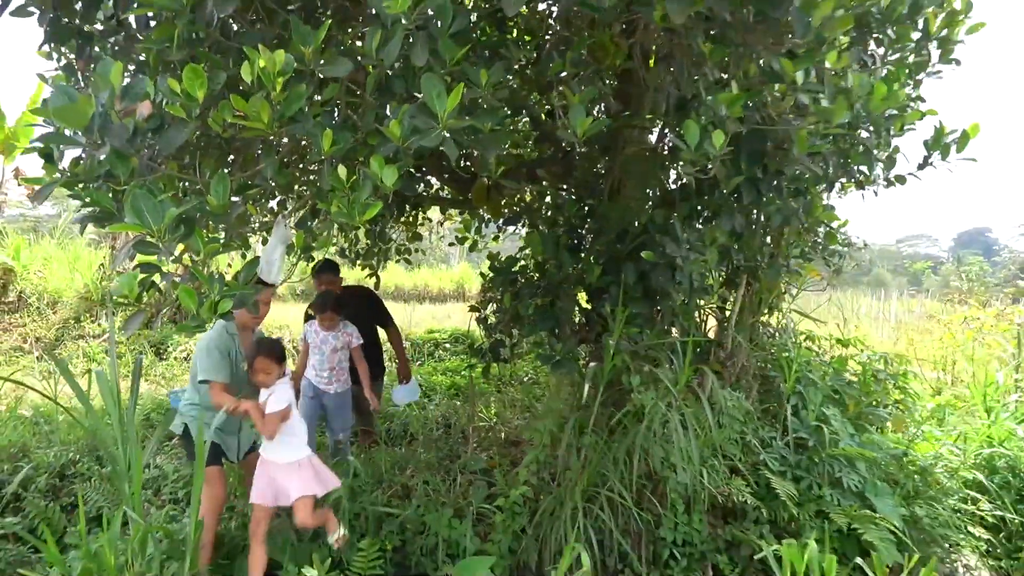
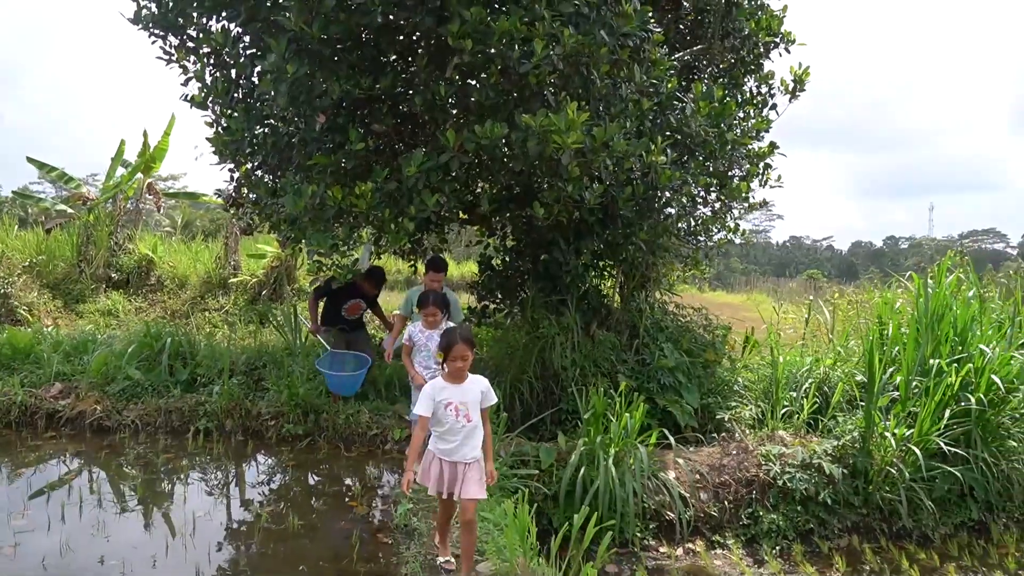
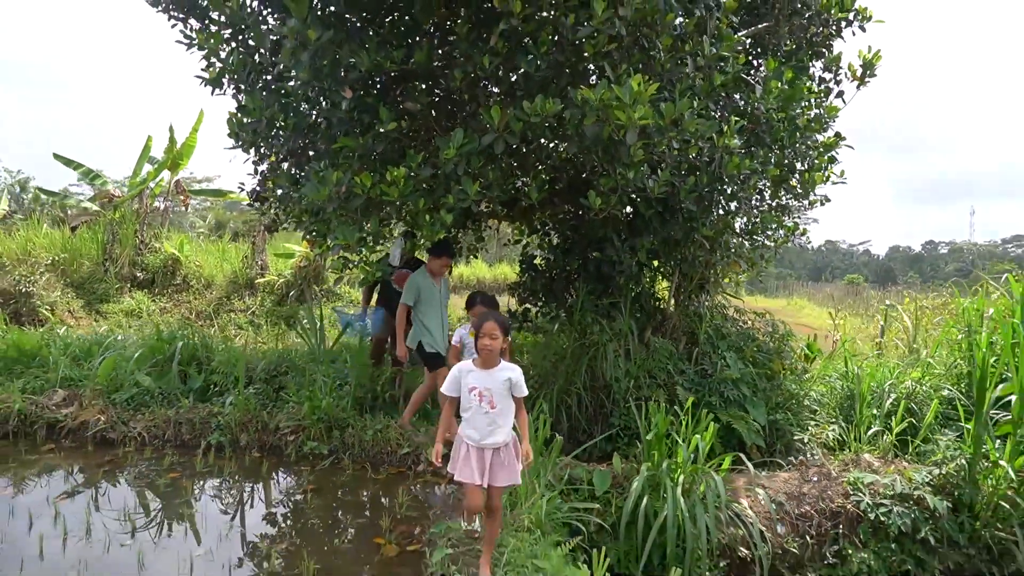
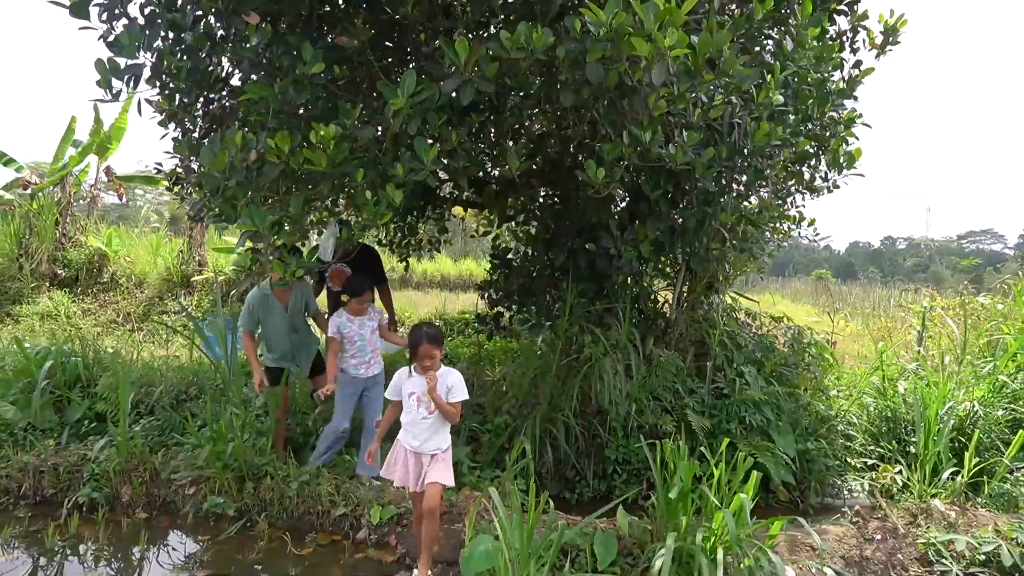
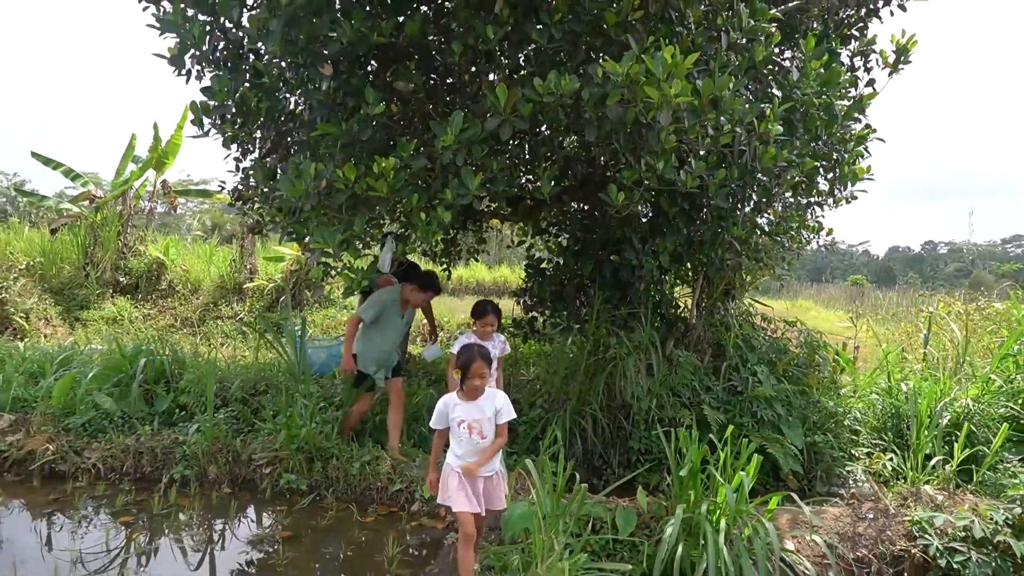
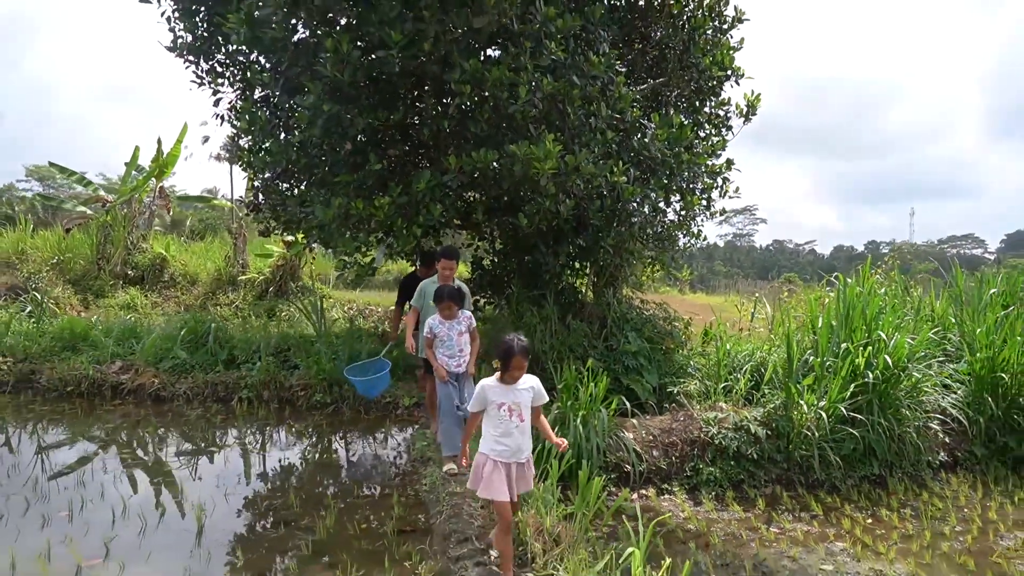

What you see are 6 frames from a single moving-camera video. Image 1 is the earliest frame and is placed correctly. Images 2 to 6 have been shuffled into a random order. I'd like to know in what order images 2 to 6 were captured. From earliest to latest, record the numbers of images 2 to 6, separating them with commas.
4, 5, 3, 2, 6
